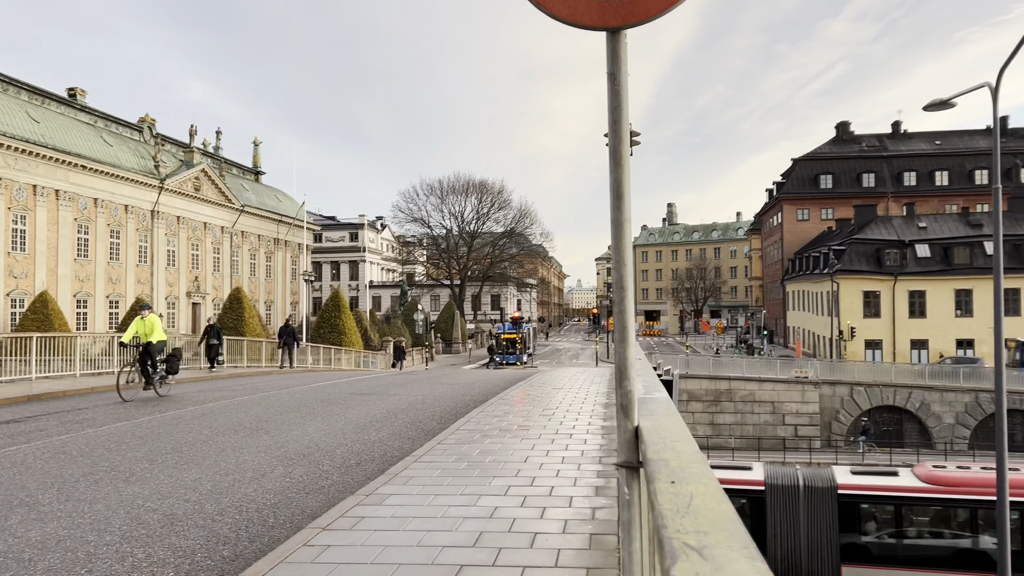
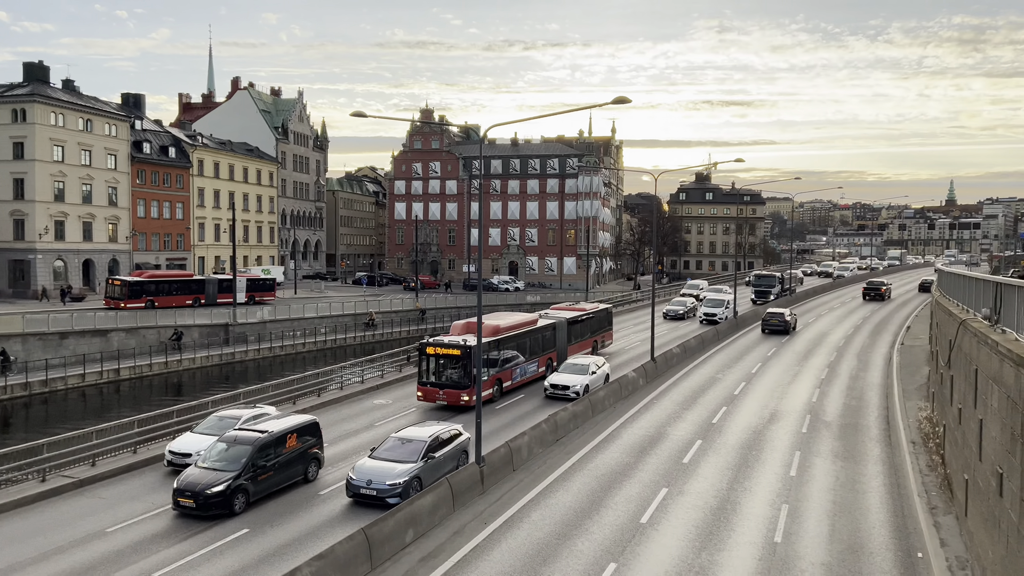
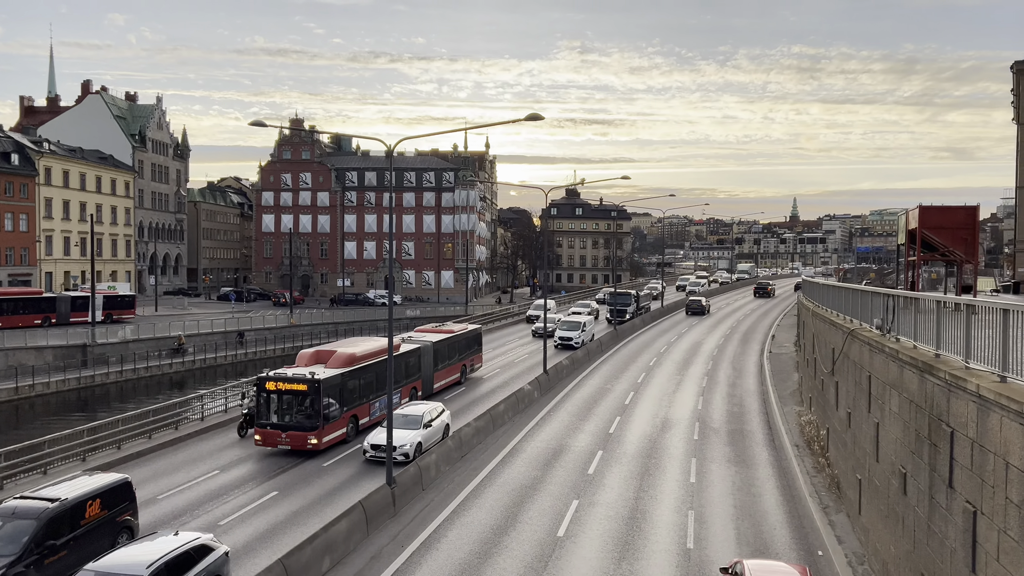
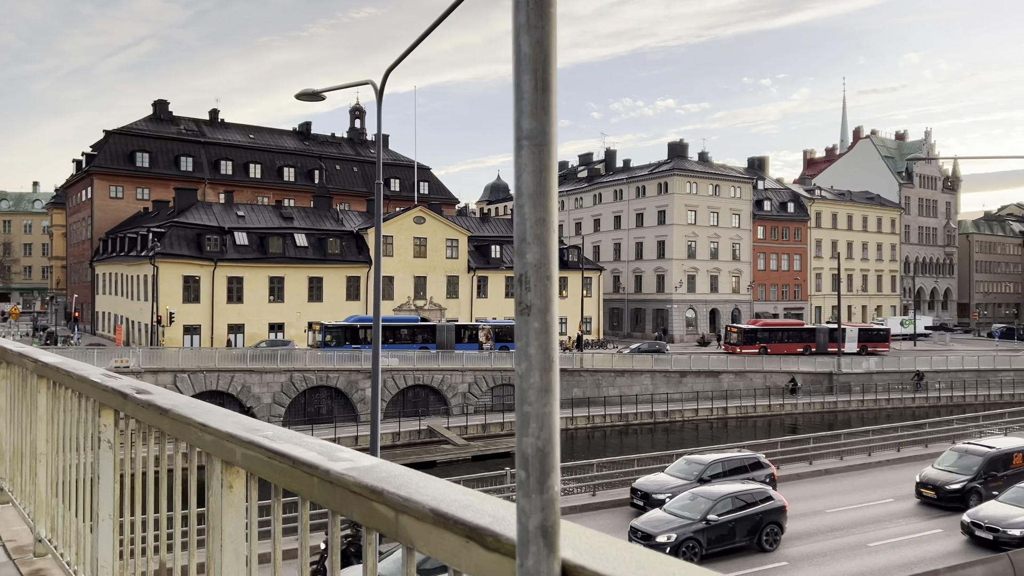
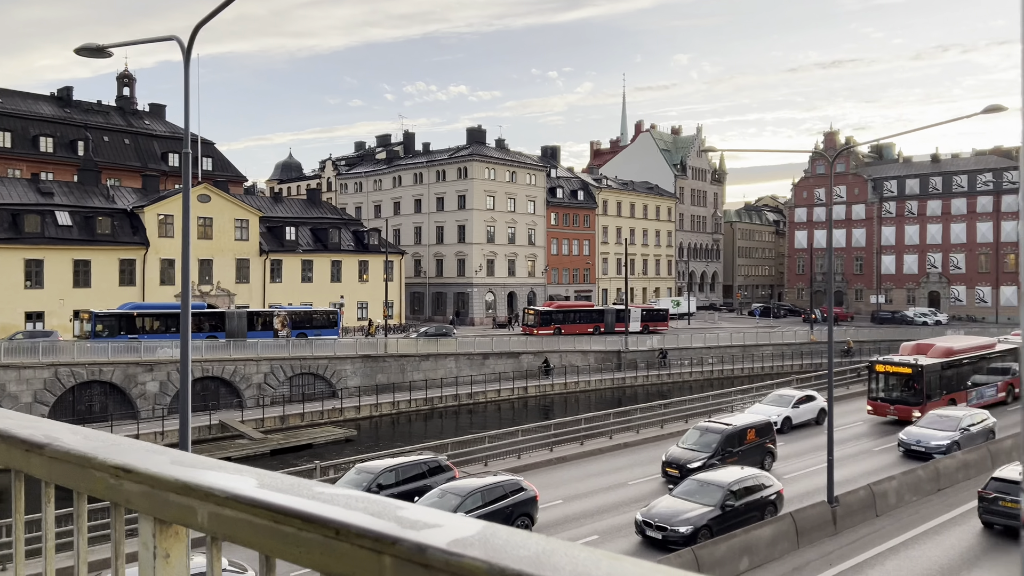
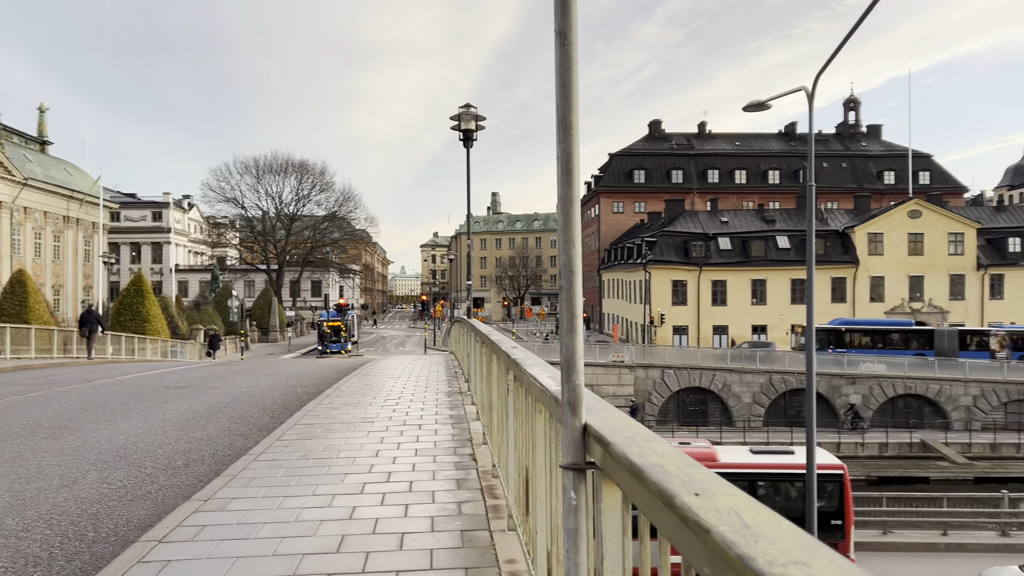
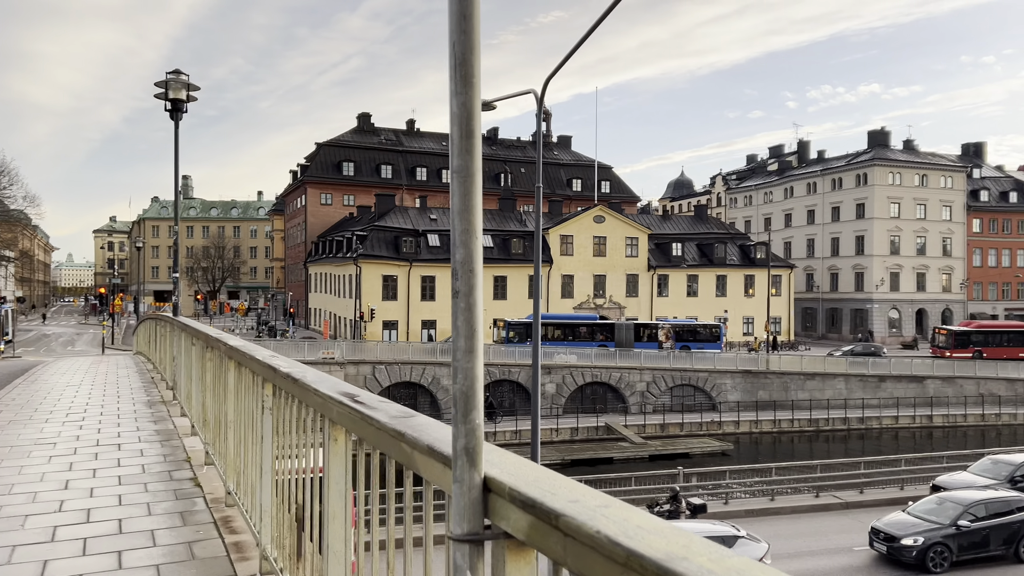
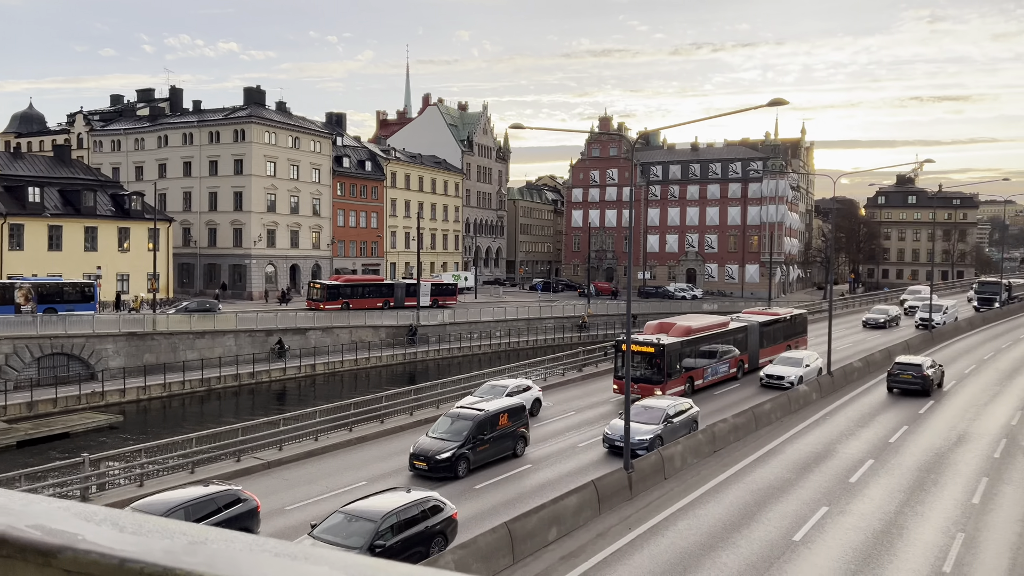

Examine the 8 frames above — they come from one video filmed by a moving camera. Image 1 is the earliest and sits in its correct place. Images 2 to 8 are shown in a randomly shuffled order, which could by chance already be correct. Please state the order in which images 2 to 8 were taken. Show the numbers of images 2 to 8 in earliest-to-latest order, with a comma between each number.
6, 7, 4, 5, 8, 2, 3
